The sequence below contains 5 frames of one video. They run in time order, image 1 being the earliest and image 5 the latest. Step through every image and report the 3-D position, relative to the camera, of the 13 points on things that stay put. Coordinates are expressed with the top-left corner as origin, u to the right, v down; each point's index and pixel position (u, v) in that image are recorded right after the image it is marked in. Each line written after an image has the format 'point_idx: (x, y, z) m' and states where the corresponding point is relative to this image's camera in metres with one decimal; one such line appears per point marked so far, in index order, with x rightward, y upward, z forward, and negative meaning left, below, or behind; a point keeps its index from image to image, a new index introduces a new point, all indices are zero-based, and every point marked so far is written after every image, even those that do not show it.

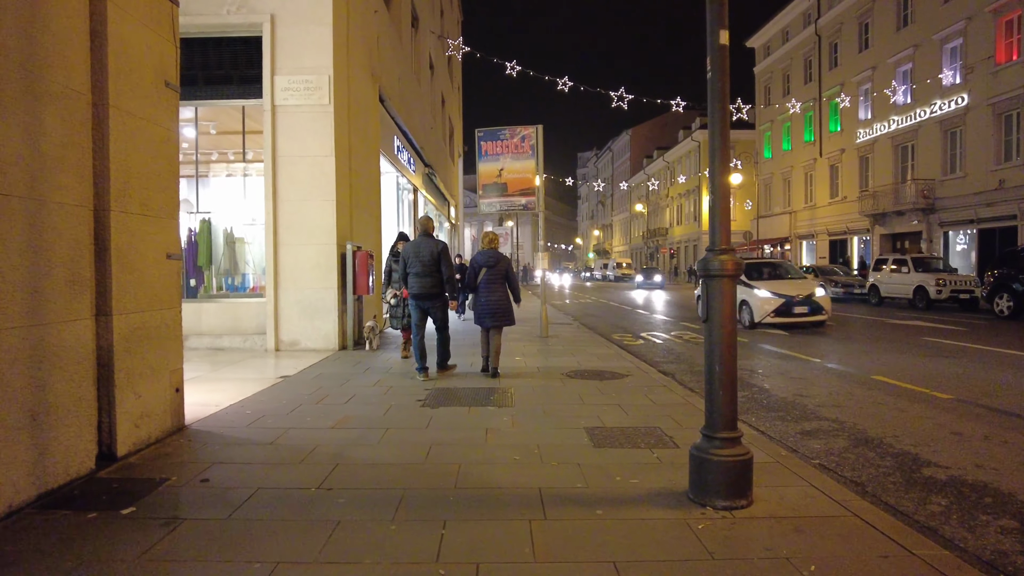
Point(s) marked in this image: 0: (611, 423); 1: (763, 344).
0: (+0.8, -1.1, +5.5) m
1: (+4.6, -1.1, +12.1) m
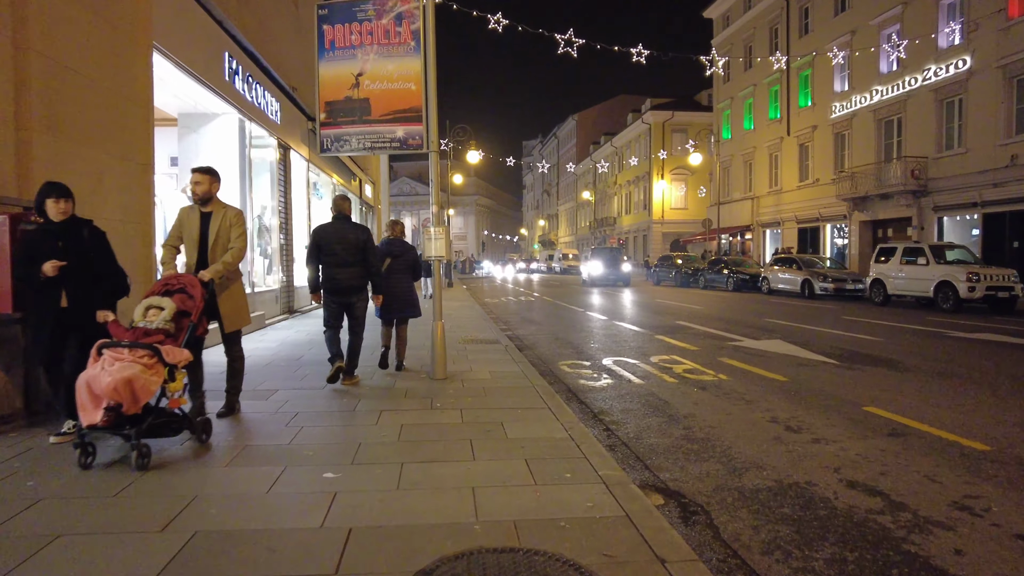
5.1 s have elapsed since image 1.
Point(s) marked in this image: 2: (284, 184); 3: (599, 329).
0: (0.0, -1.3, -0.1) m
1: (+3.2, -1.1, +6.8) m
2: (-5.5, +2.5, +15.7) m
3: (+1.7, -0.8, +12.7) m
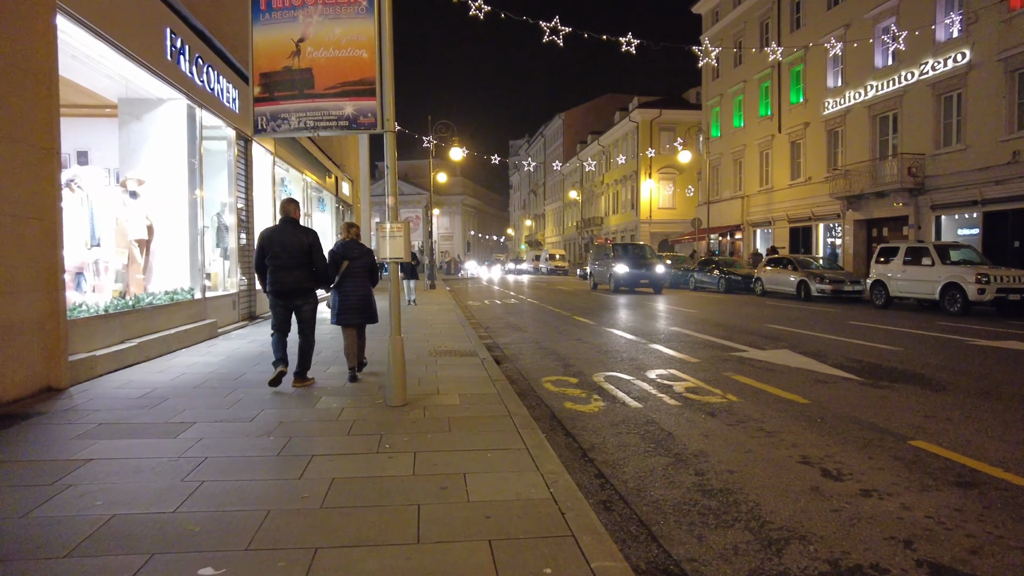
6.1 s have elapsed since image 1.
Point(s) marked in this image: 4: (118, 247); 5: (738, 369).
0: (-0.1, -1.3, -1.3) m
1: (+3.0, -1.2, +5.7) m
2: (-5.9, +2.4, +14.5) m
3: (+1.3, -0.9, +11.6) m
4: (-6.0, +0.6, +10.0) m
5: (+2.9, -1.1, +8.4) m
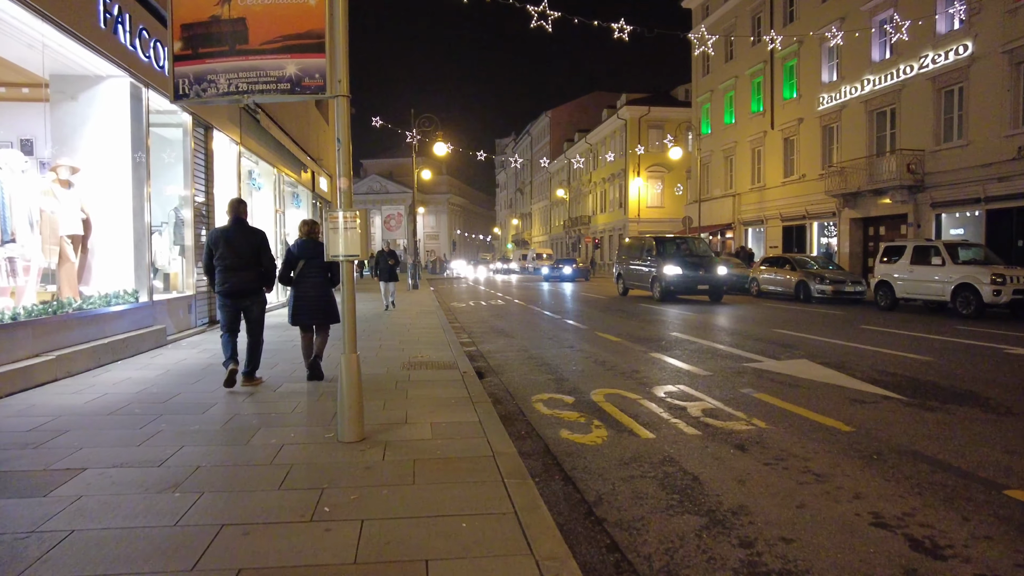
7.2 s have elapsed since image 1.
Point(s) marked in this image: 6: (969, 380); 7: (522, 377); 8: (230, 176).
0: (-0.1, -1.4, -2.4) m
1: (+2.9, -1.2, +4.6) m
2: (-6.2, +2.4, +13.2) m
3: (+1.1, -0.9, +10.4) m
4: (-6.2, +0.6, +8.7) m
5: (+2.8, -1.1, +7.3) m
6: (+5.0, -1.0, +7.2) m
7: (+0.1, -1.1, +8.0) m
8: (-6.4, +2.6, +14.8) m
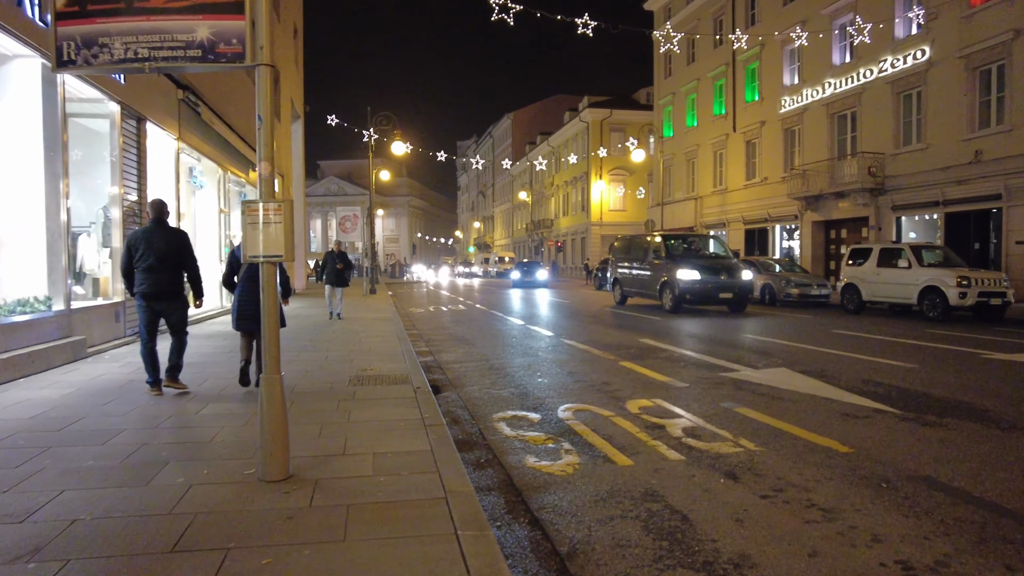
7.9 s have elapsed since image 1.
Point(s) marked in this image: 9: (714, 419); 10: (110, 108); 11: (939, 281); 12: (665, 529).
0: (+0.1, -1.4, -3.2) m
1: (+2.6, -1.2, +4.0) m
2: (-6.9, +2.3, +12.1) m
3: (+0.5, -1.0, +9.8) m
4: (-6.7, +0.5, +7.6) m
5: (+2.4, -1.1, +6.7) m
6: (+4.6, -1.0, +6.7) m
7: (-0.3, -1.1, +7.3) m
8: (-7.2, +2.4, +13.7) m
9: (+1.8, -1.2, +6.0) m
10: (-6.8, +3.1, +11.1) m
11: (+10.0, +0.2, +15.4) m
12: (+0.8, -1.3, +3.6) m
